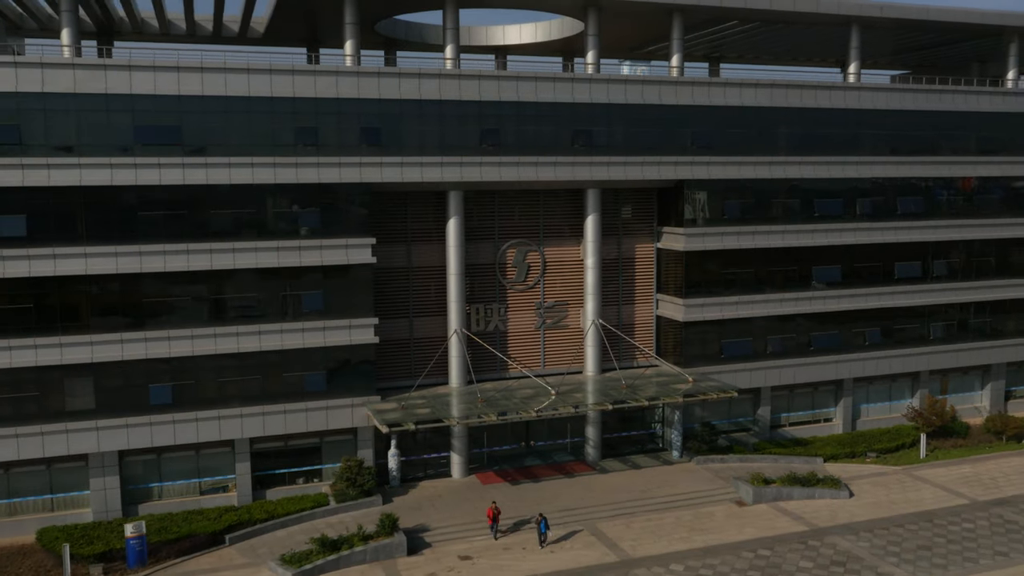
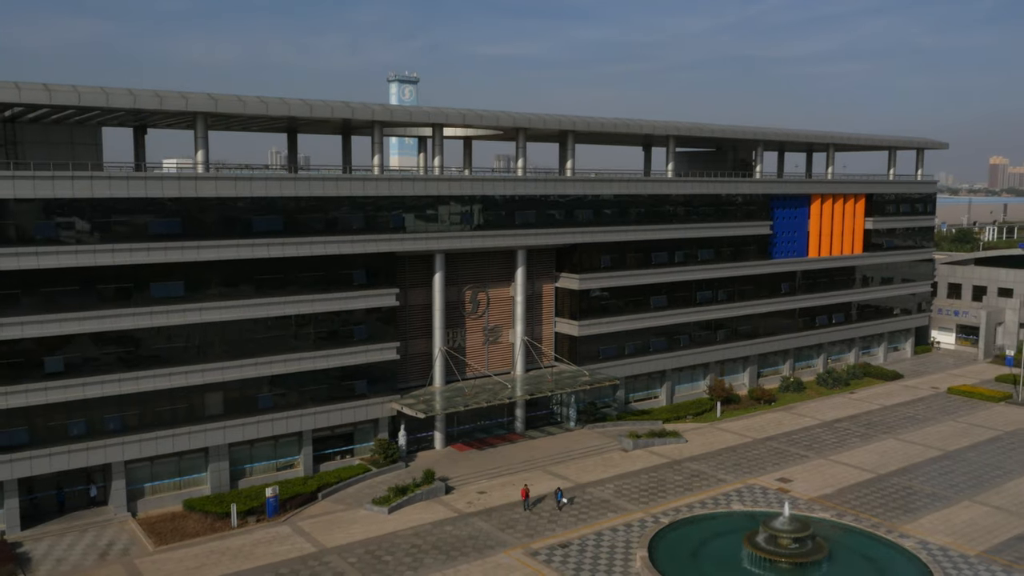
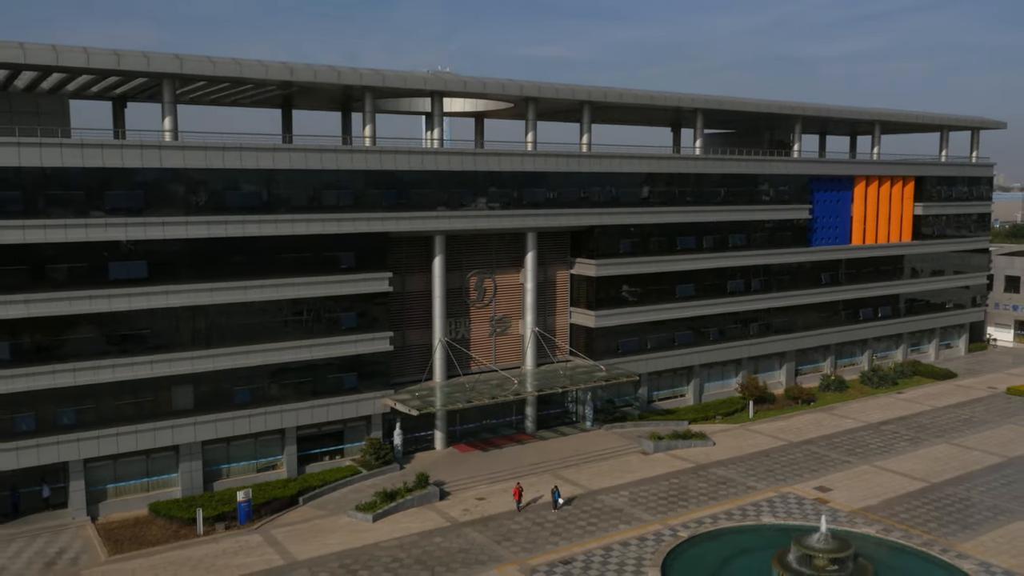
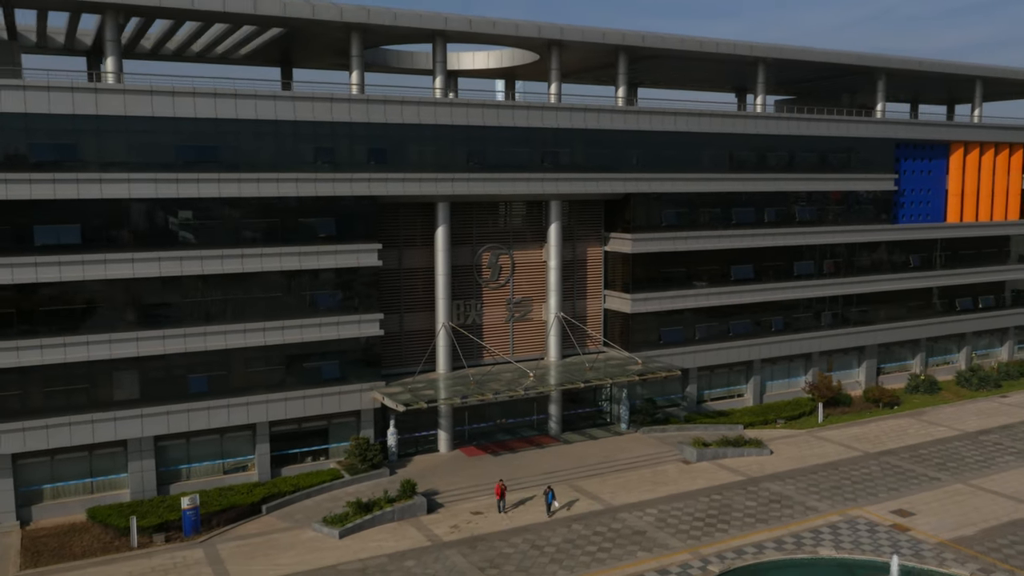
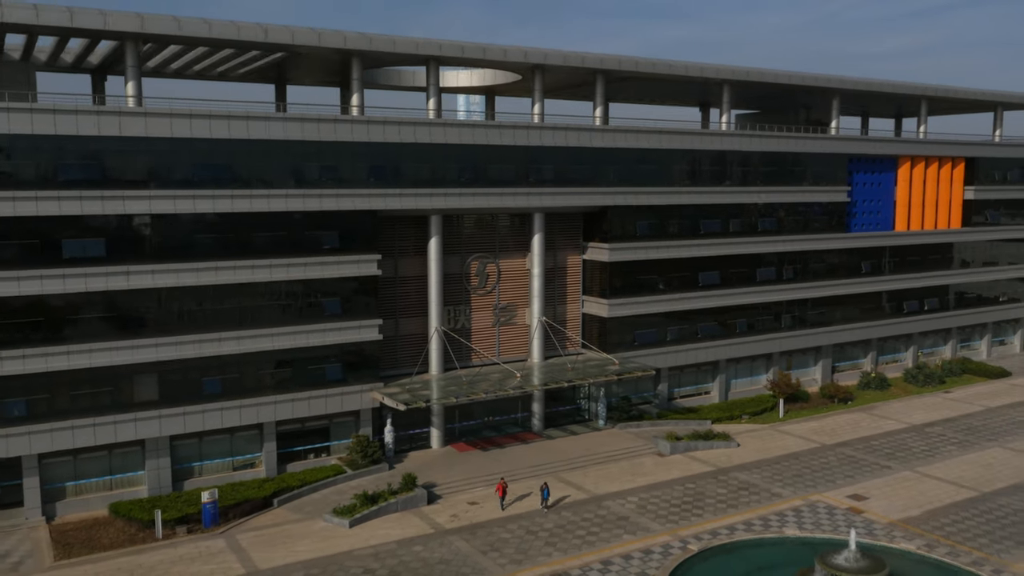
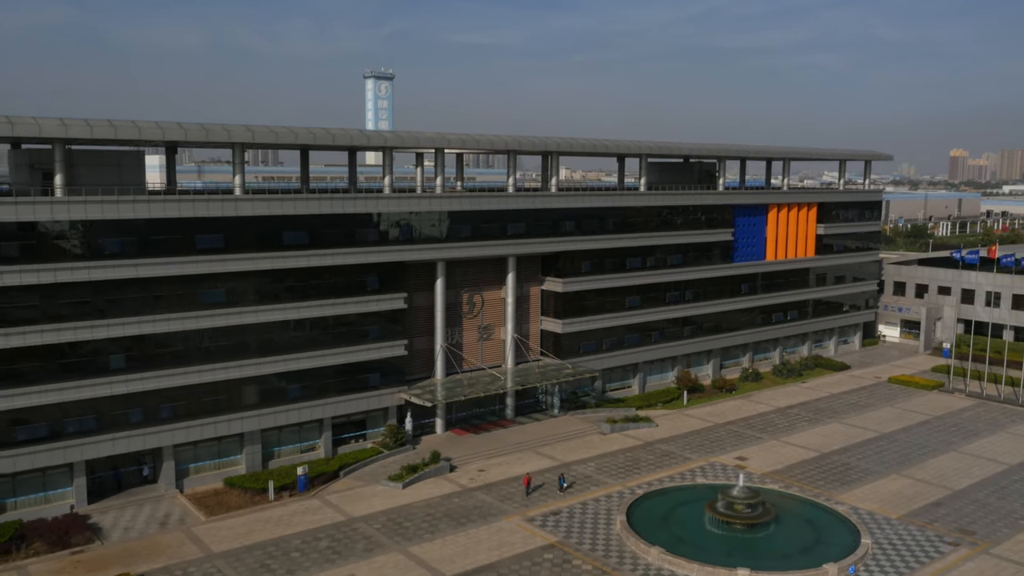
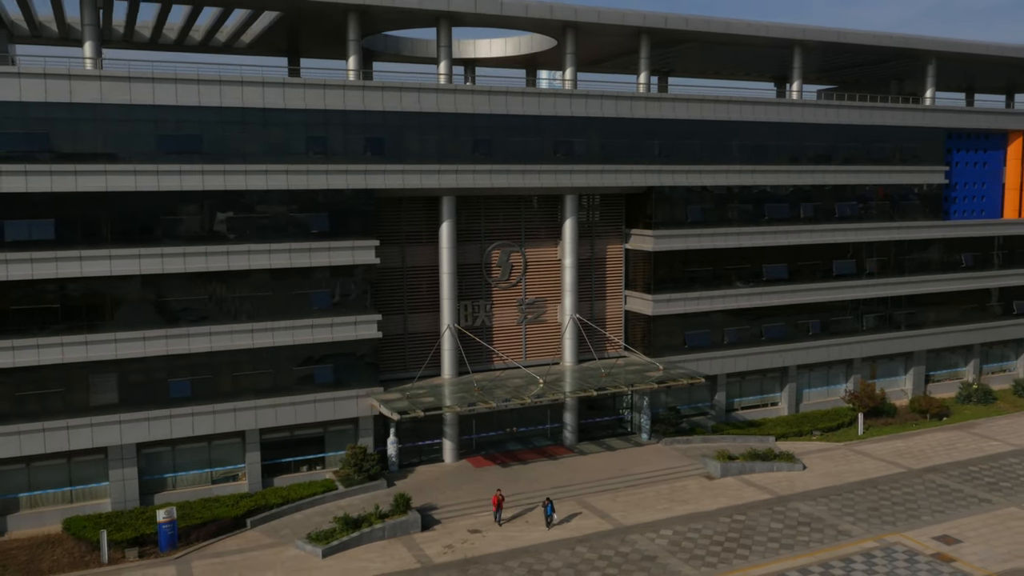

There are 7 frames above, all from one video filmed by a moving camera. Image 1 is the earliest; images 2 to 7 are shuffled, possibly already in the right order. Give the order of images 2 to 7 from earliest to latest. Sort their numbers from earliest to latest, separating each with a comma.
7, 4, 5, 3, 2, 6
